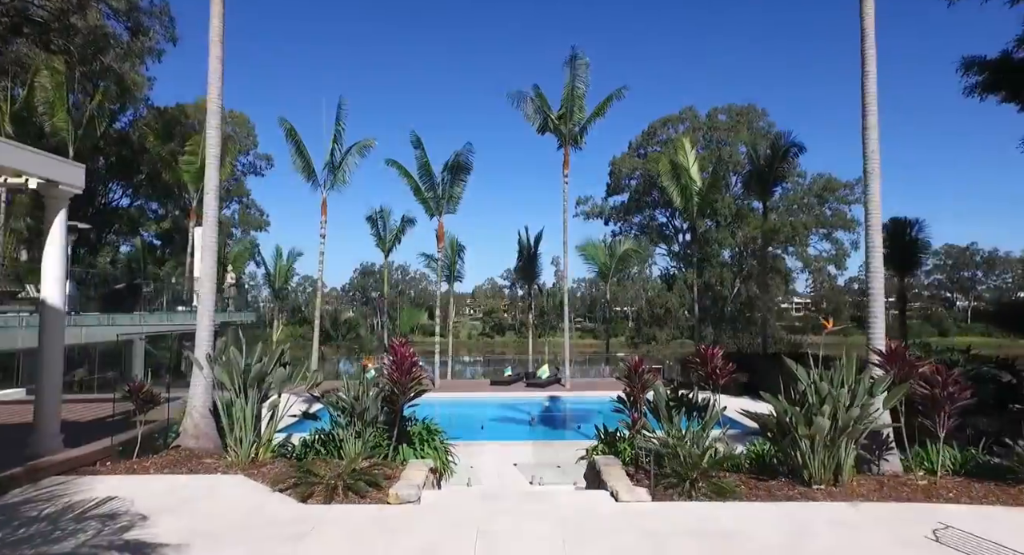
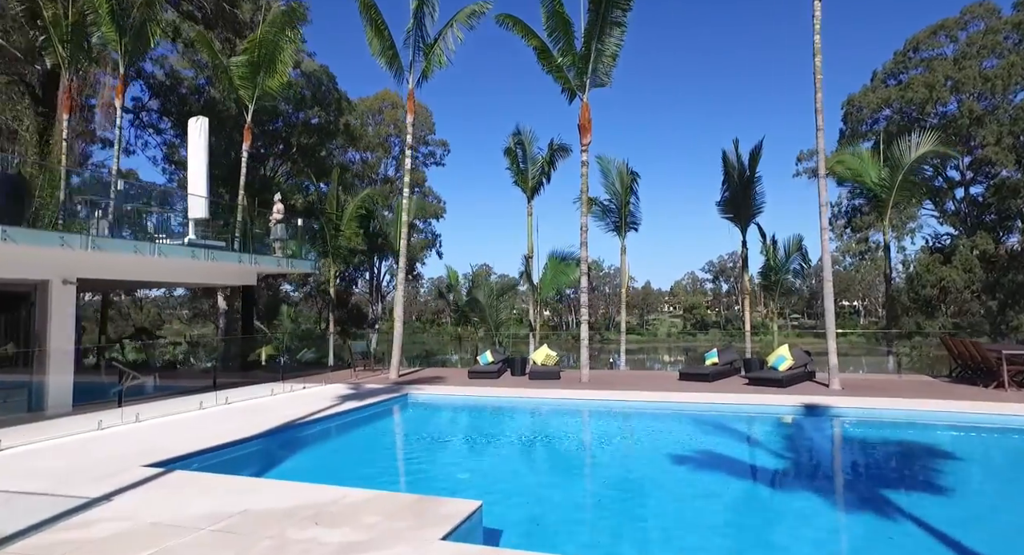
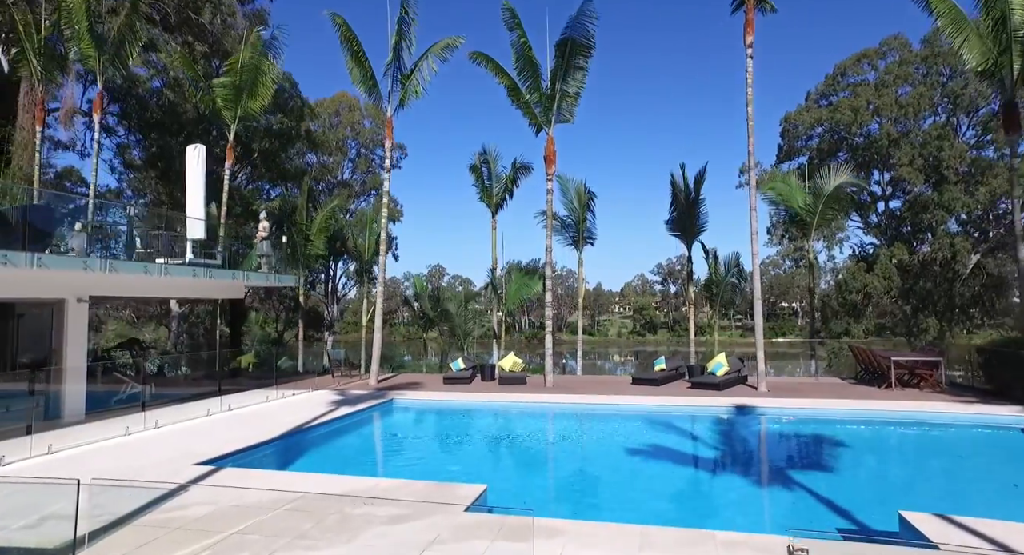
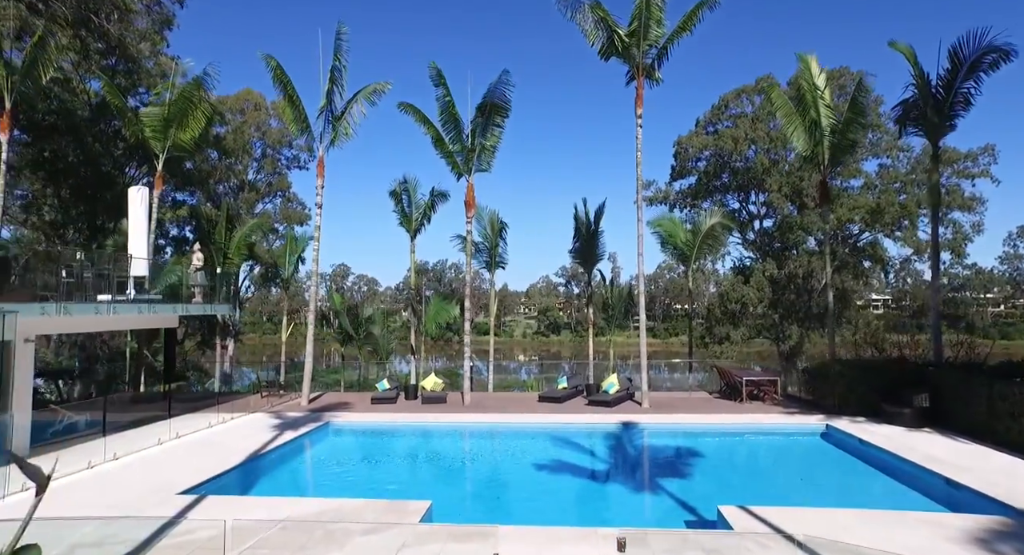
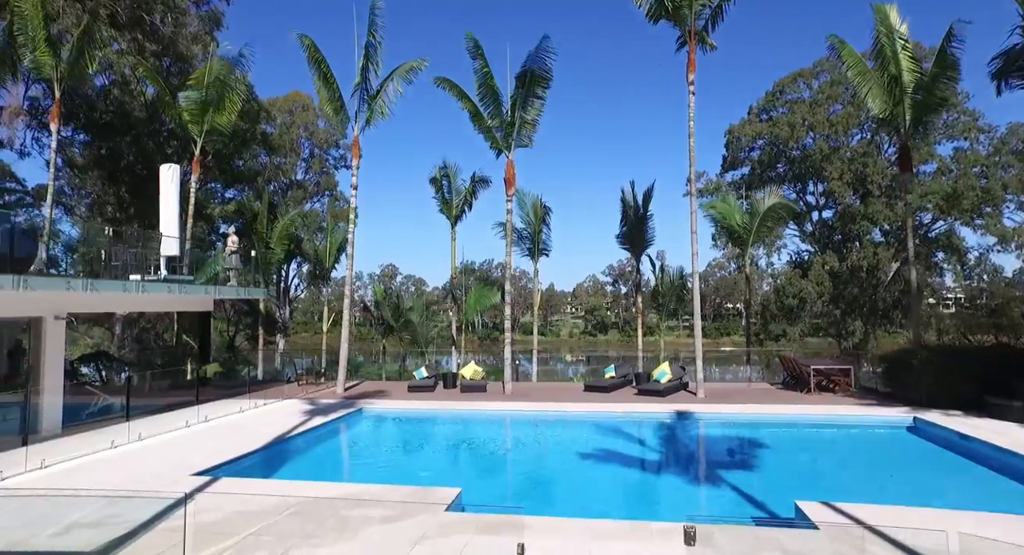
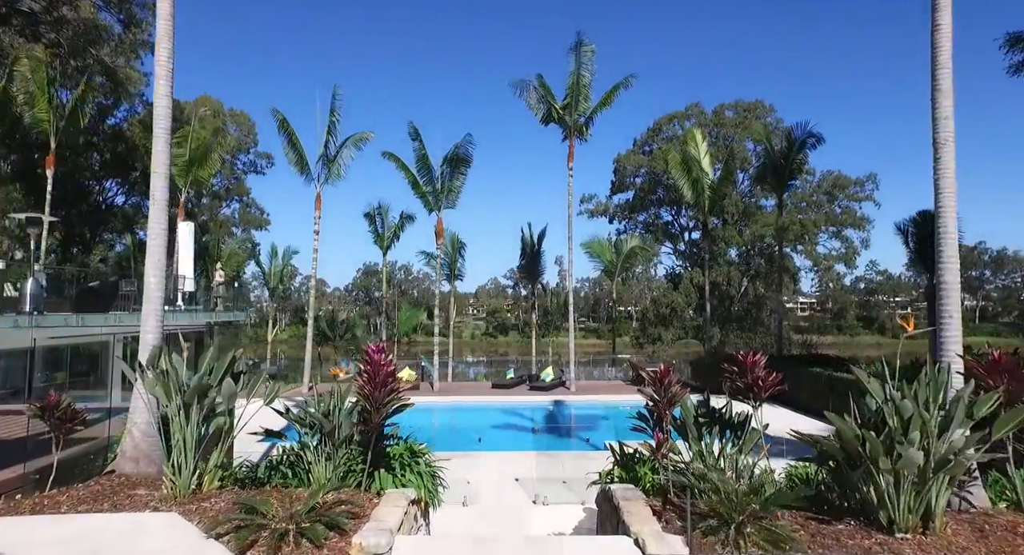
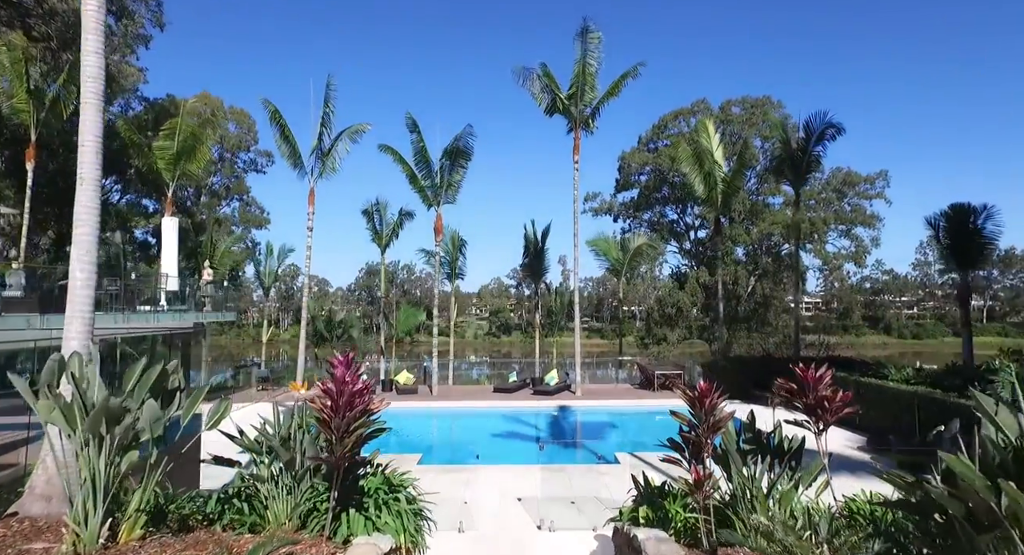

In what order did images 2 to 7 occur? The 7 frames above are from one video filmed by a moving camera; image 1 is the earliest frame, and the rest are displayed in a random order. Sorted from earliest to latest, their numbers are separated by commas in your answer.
6, 7, 4, 5, 3, 2
